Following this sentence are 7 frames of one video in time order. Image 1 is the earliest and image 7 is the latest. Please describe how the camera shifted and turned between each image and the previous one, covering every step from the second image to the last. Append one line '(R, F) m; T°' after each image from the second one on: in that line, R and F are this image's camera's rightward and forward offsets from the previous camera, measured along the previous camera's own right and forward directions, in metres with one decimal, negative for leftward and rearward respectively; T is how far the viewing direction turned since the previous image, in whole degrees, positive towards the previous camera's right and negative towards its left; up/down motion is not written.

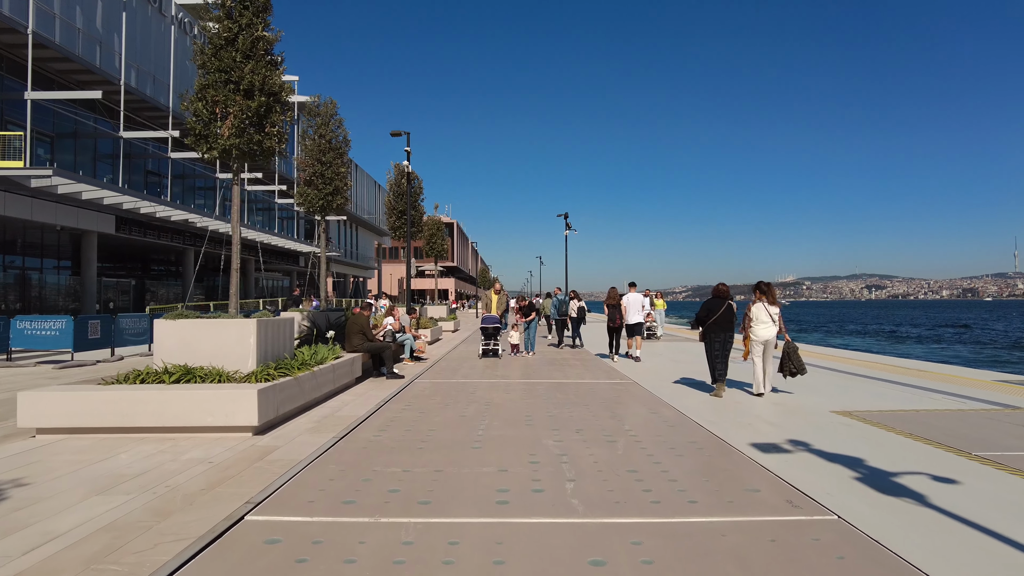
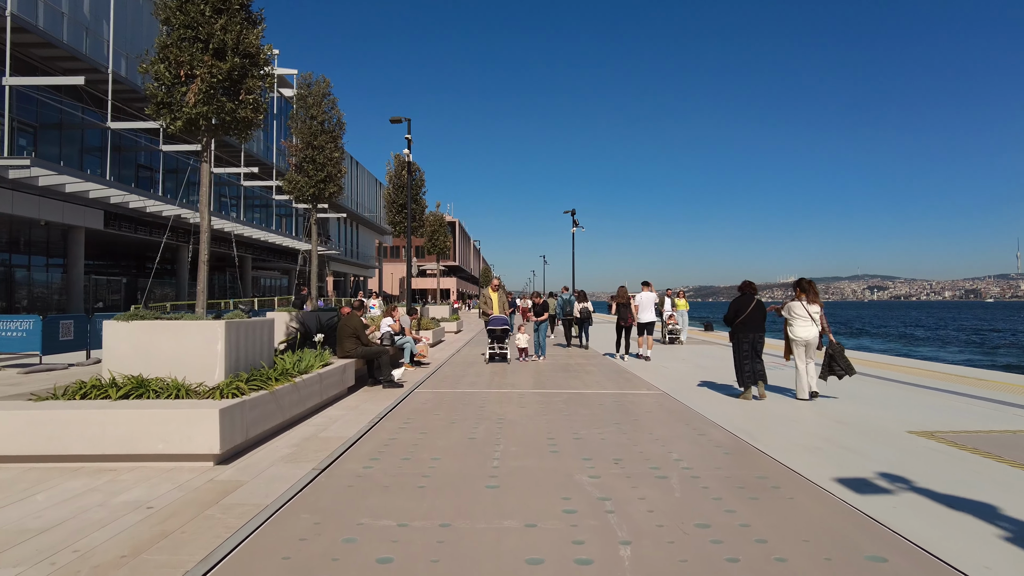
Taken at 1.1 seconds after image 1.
(-0.2, +1.3) m; 0°
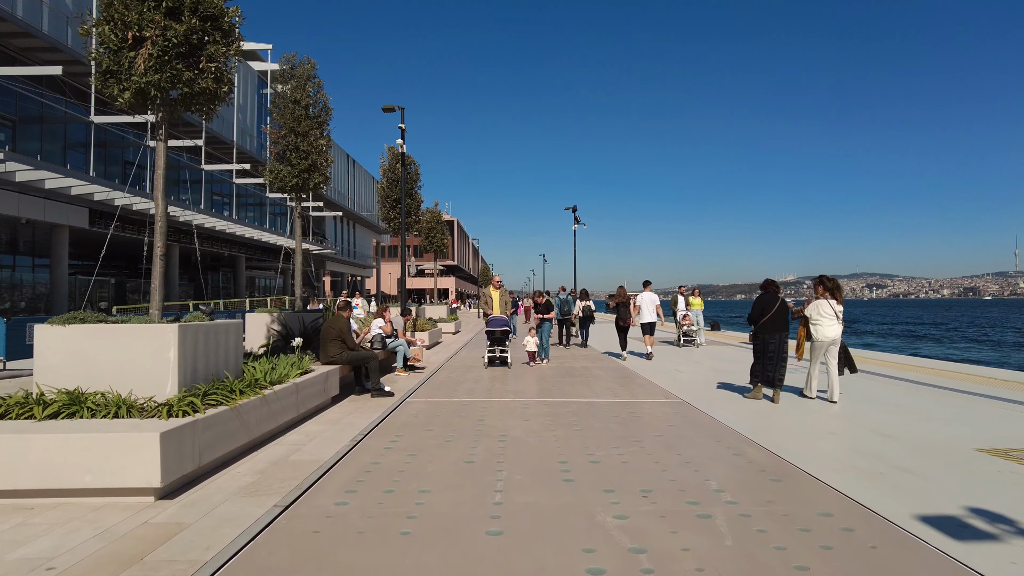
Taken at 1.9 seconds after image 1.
(0.0, +1.0) m; 0°
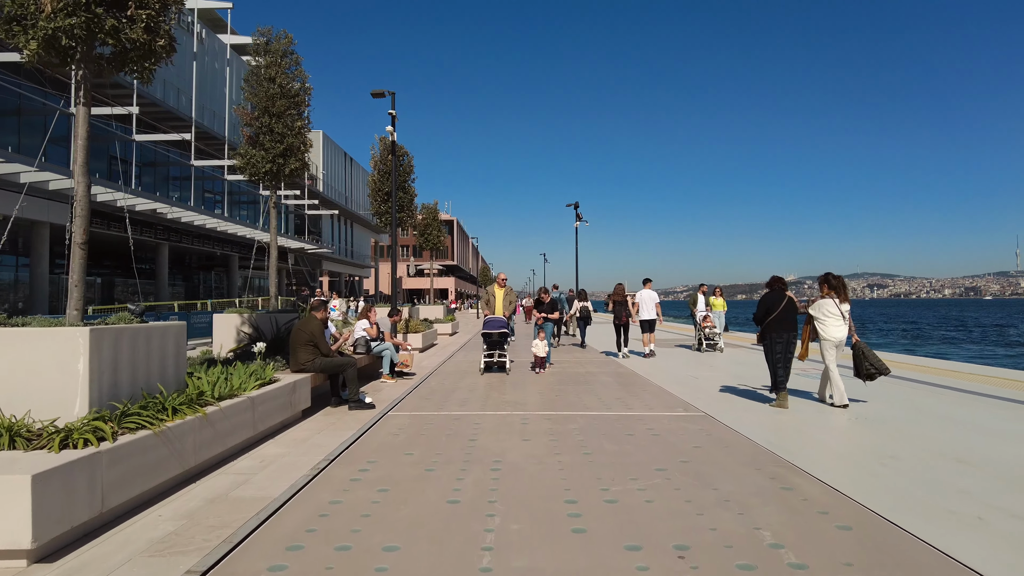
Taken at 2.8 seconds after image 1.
(0.0, +1.1) m; 0°
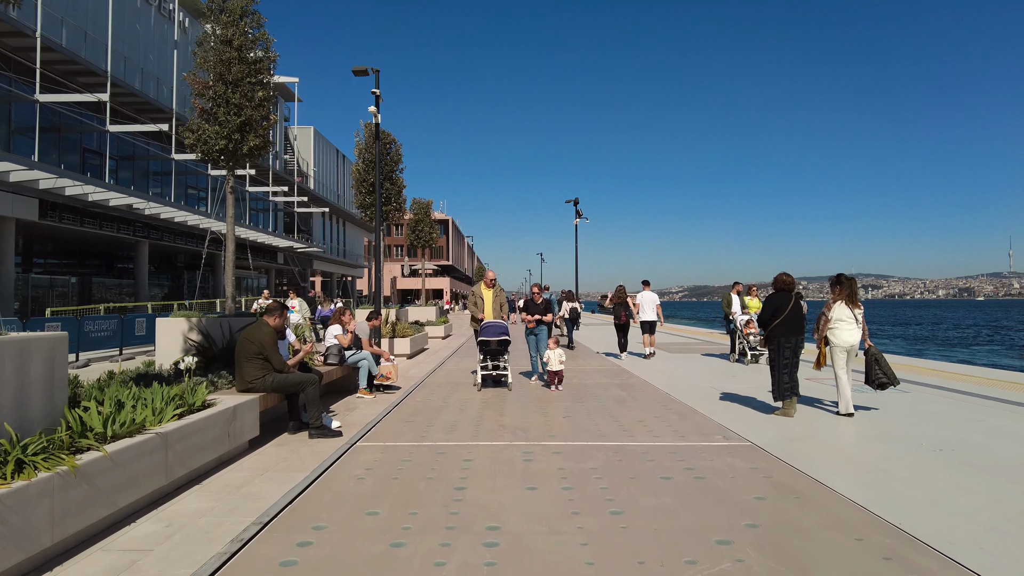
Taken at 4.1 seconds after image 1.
(0.0, +1.5) m; 0°
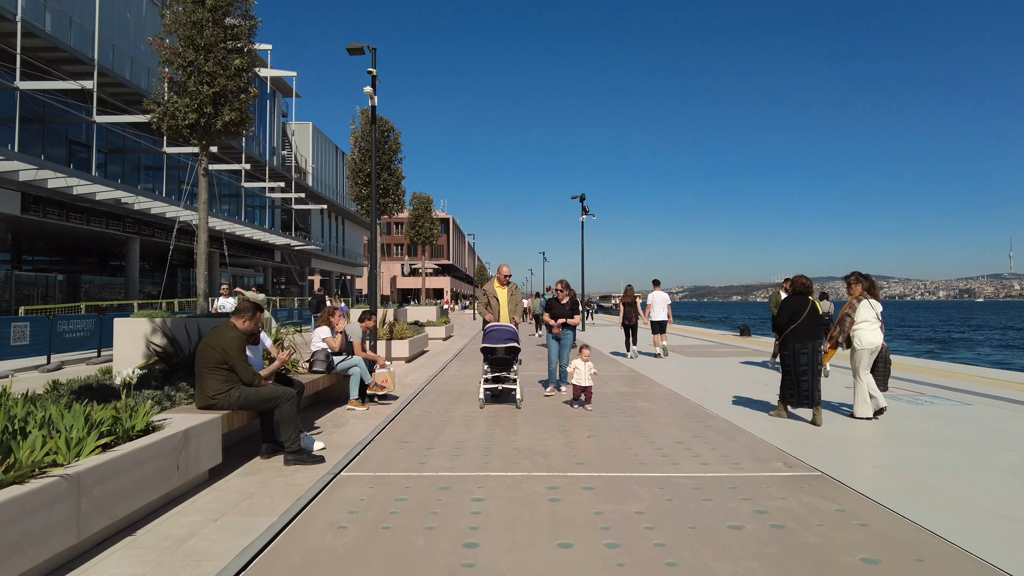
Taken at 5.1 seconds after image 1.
(-0.1, +1.1) m; 0°
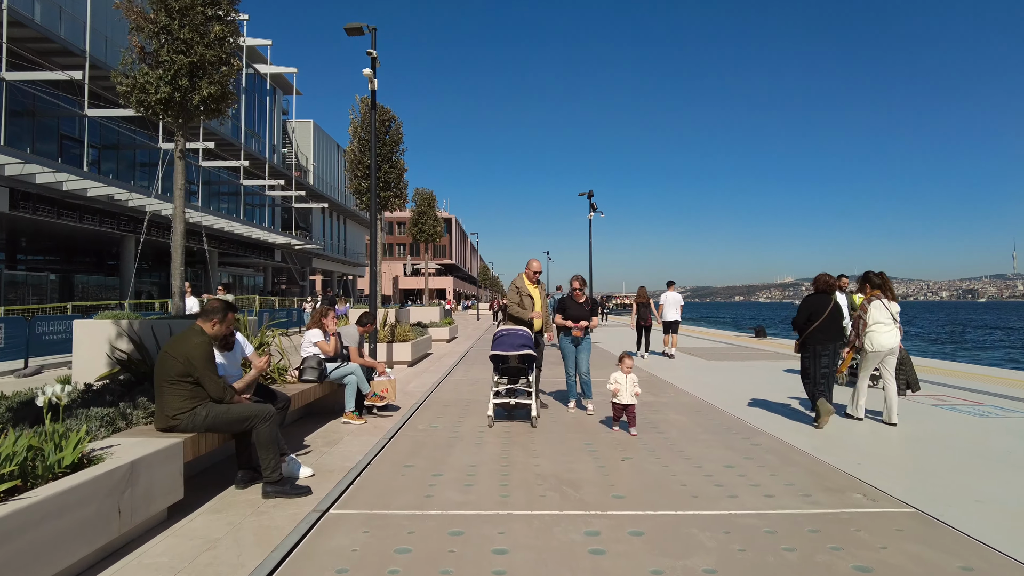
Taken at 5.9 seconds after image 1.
(-0.2, +0.9) m; 0°
